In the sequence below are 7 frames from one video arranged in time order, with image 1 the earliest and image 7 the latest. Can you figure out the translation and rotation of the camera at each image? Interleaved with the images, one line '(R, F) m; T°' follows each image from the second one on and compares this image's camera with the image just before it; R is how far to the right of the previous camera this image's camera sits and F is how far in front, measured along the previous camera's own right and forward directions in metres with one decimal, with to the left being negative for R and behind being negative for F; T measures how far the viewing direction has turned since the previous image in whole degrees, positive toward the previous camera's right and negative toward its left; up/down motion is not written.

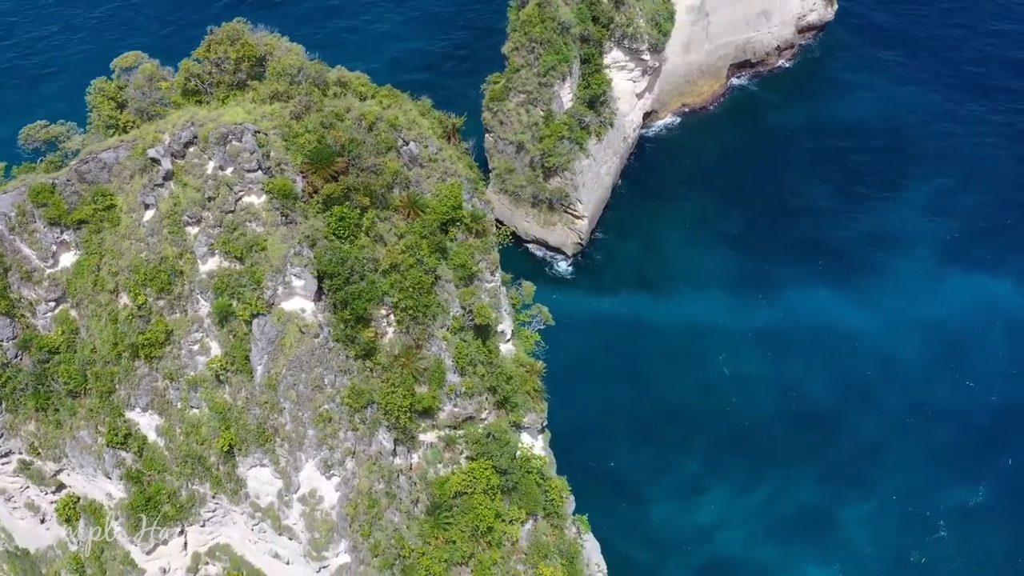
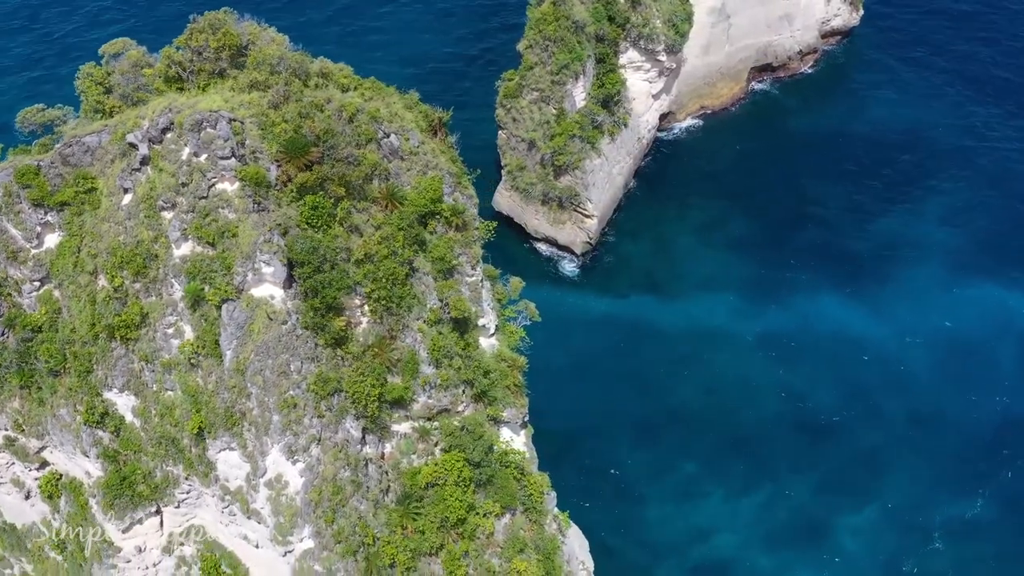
(+1.6, -0.1) m; -1°
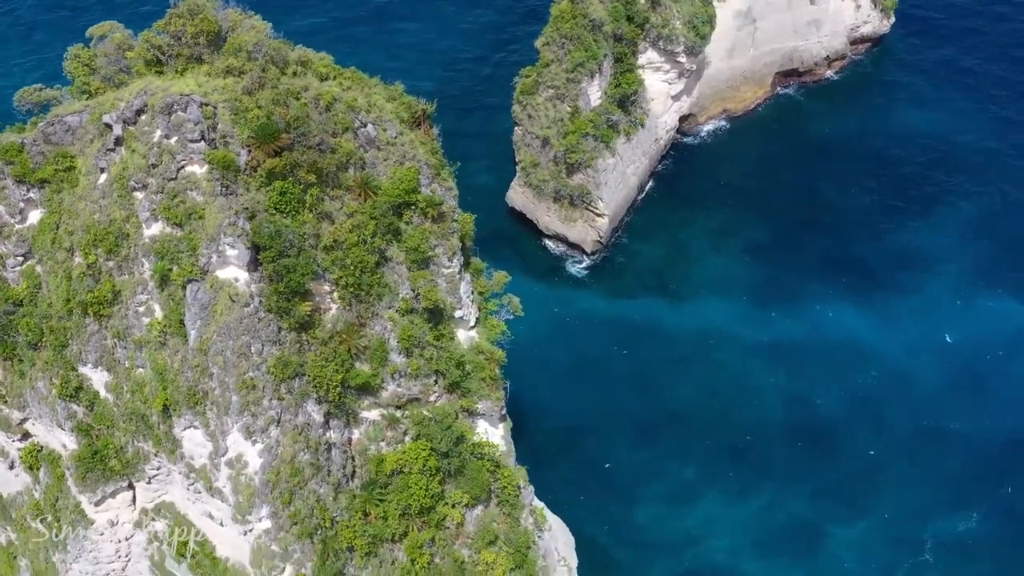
(+1.9, -0.2) m; -2°
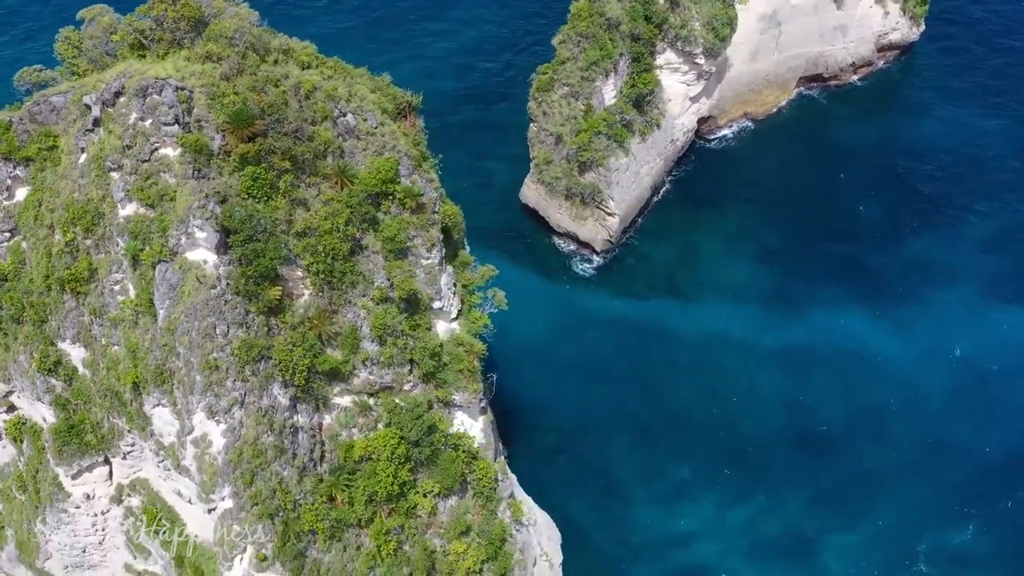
(+1.8, -0.2) m; -2°
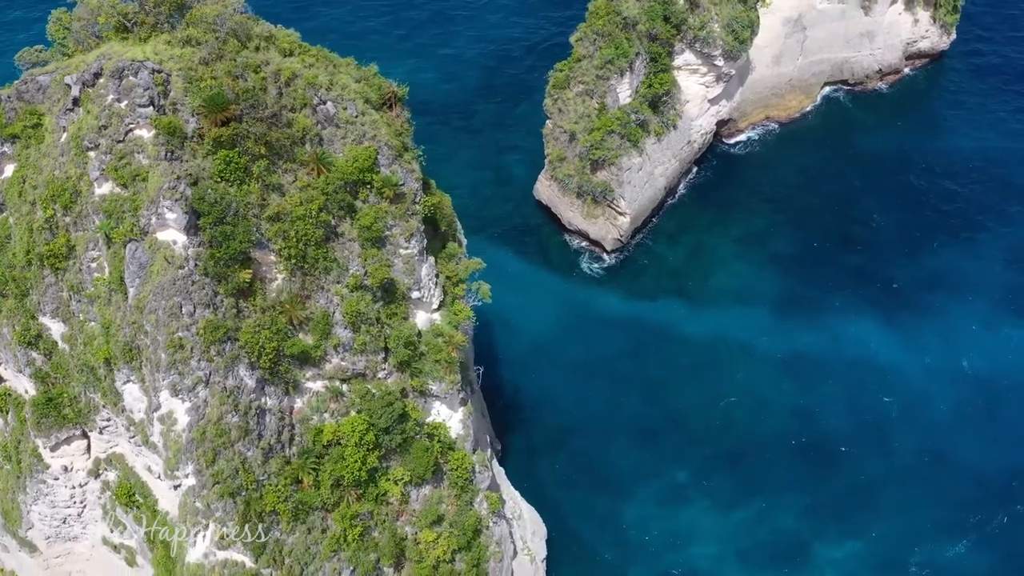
(+1.9, -0.2) m; -2°
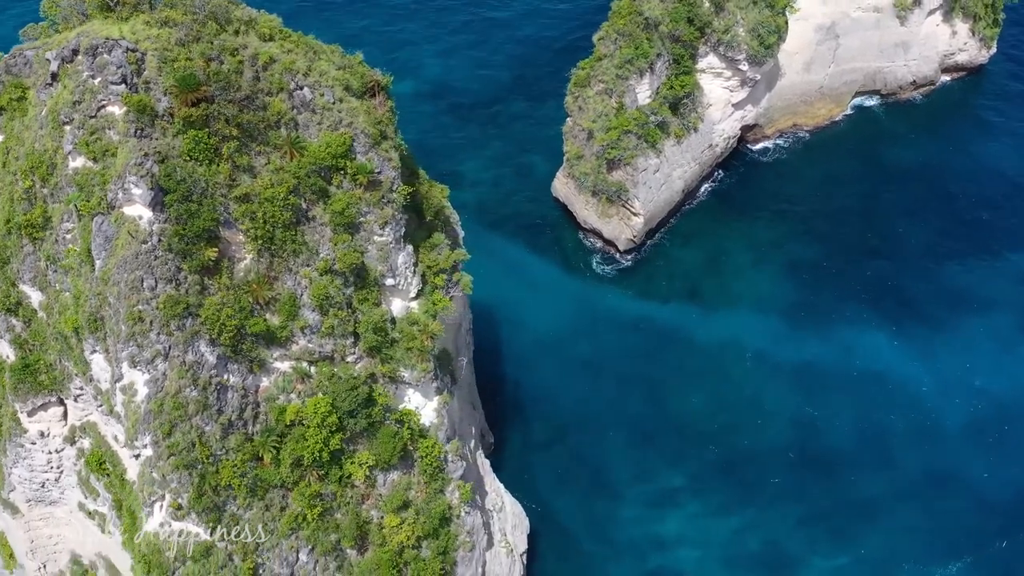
(+2.4, -0.2) m; -2°
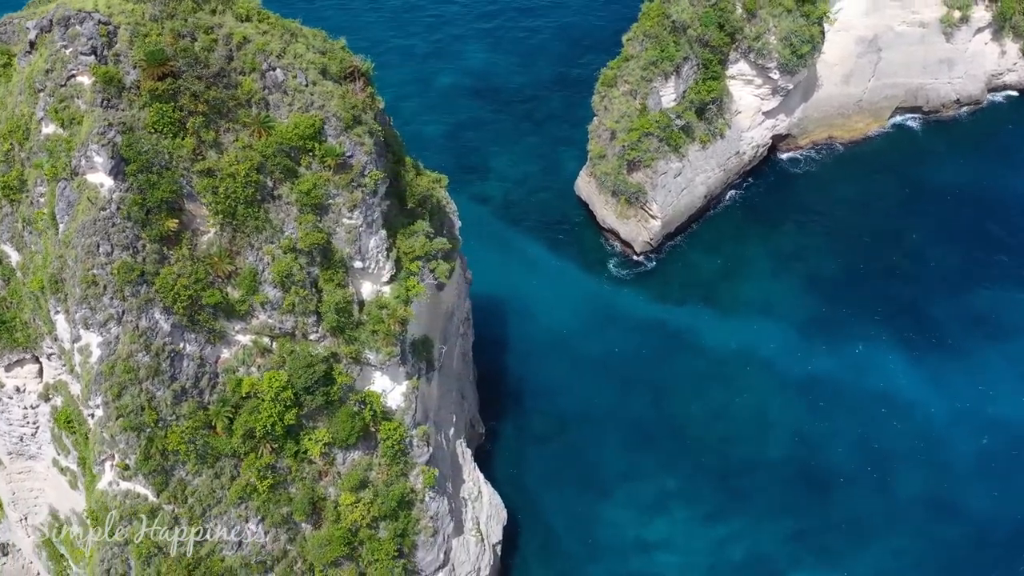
(+3.1, -0.3) m; -3°
